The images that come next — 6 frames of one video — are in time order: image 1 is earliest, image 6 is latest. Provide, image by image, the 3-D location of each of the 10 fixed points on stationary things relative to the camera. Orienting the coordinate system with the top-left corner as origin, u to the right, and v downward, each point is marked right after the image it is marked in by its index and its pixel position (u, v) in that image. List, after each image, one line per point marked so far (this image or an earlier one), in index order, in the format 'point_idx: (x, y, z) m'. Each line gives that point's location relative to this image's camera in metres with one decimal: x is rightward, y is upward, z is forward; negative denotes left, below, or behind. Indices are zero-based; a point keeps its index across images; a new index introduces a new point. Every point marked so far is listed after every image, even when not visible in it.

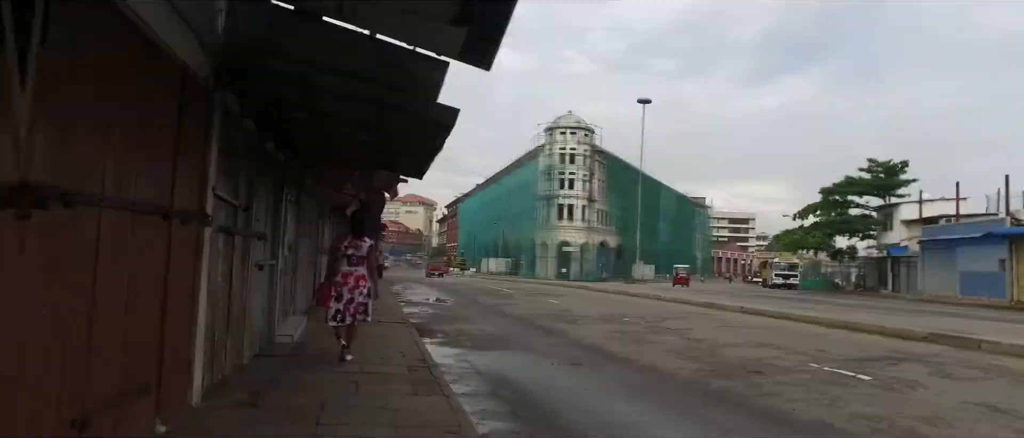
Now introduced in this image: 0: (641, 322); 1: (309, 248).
0: (+3.1, -2.4, +15.7) m
1: (-4.0, -0.5, +13.3) m
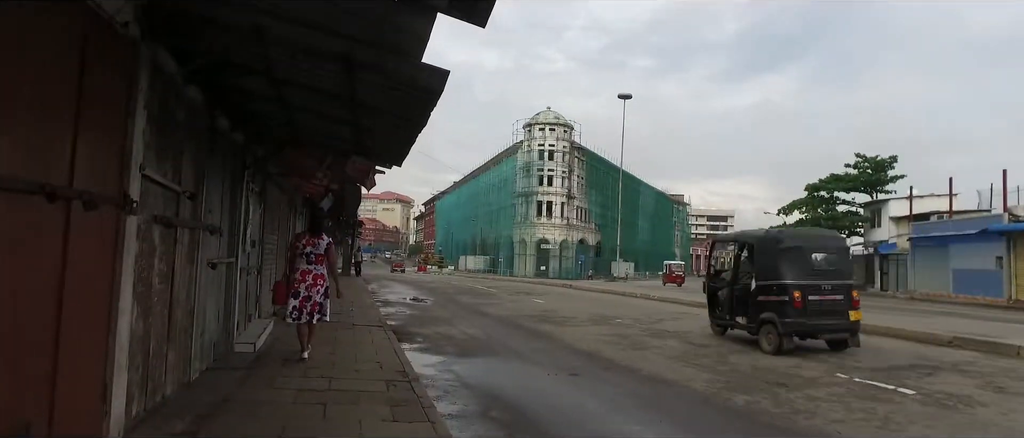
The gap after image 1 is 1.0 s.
0: (+2.7, -2.3, +14.8) m
1: (-4.3, -0.4, +12.1) m
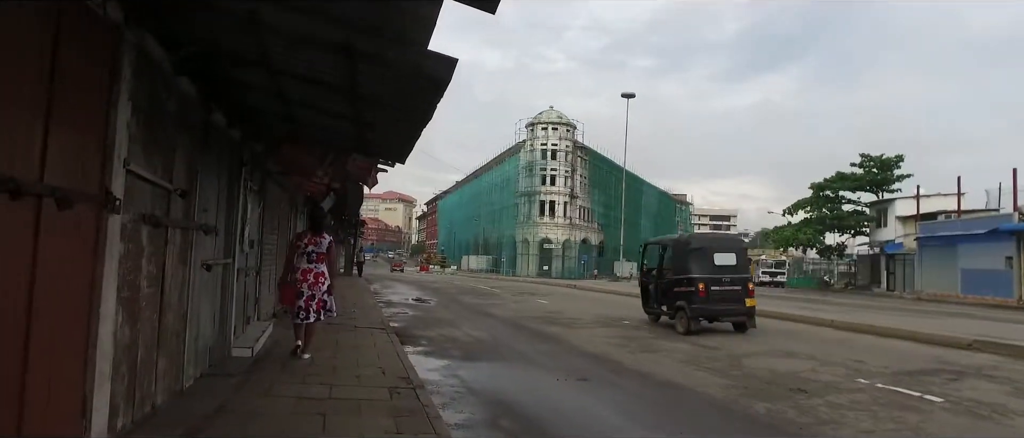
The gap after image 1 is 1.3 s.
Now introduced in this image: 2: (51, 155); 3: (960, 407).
0: (+2.8, -2.3, +14.5) m
1: (-4.2, -0.4, +11.9) m
2: (-2.1, +0.3, +3.0) m
3: (+4.4, -1.9, +6.6) m
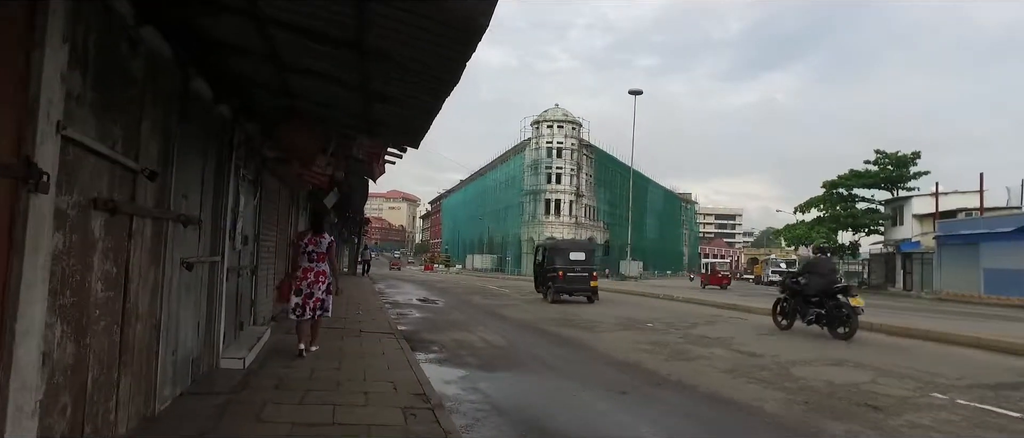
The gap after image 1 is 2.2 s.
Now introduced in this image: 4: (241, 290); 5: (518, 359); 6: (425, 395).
0: (+3.2, -2.2, +13.5) m
1: (-3.9, -0.3, +10.9) m
2: (-1.8, +0.4, +2.1) m
3: (+4.7, -1.8, +5.6) m
4: (-3.1, -0.8, +7.6) m
5: (+0.1, -2.0, +9.3) m
6: (-0.8, -1.6, +5.9) m
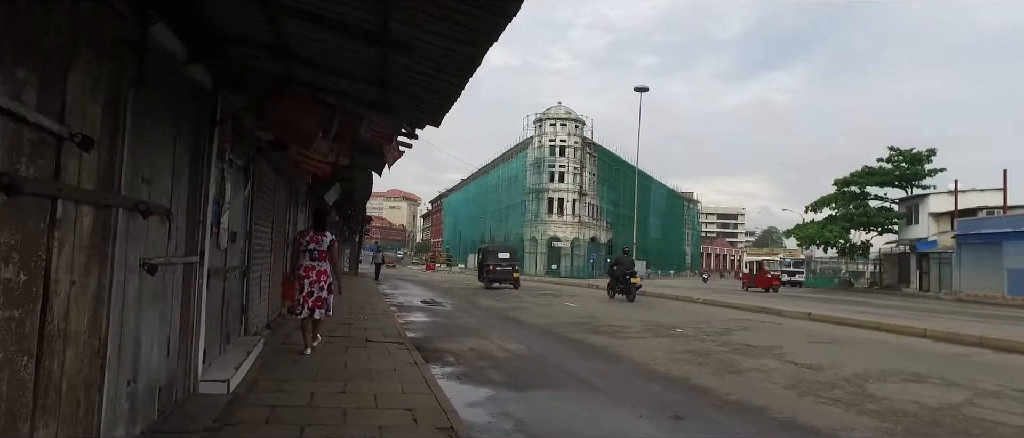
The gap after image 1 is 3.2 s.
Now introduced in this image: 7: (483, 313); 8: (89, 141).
0: (+3.5, -2.2, +12.4) m
1: (-3.5, -0.3, +9.8) m
2: (-1.5, +0.4, +0.9) m
3: (+5.1, -1.7, +4.5) m
4: (-2.8, -0.7, +6.4) m
5: (+0.4, -1.9, +8.1) m
6: (-0.4, -1.5, +4.8) m
7: (-0.7, -2.4, +16.7) m
8: (-1.9, +0.3, +3.0) m
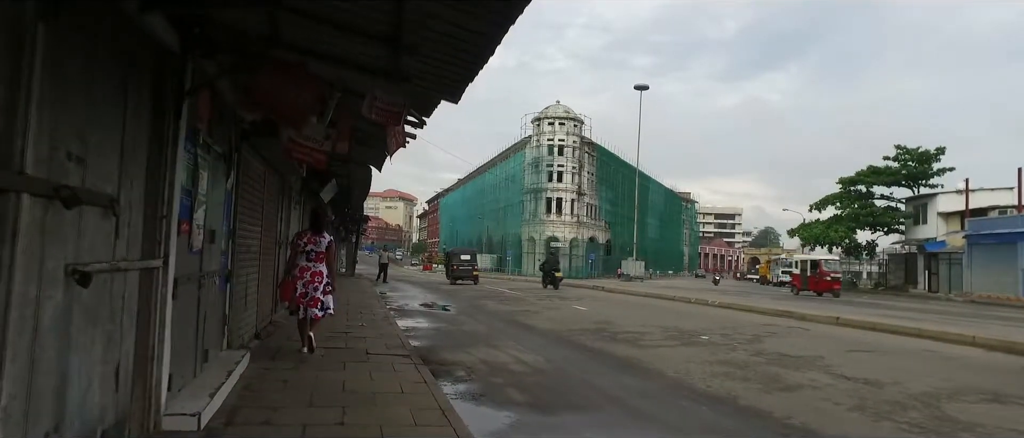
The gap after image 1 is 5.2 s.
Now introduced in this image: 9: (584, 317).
0: (+3.7, -2.1, +11.4) m
1: (-3.3, -0.2, +8.7) m
2: (-1.2, +0.5, -0.1) m
3: (+5.3, -1.7, +3.5) m
4: (-2.5, -0.7, +5.4) m
5: (+0.7, -1.9, +7.1) m
6: (-0.2, -1.5, +3.8) m
7: (-0.5, -2.3, +15.6) m
8: (-1.7, +0.4, +2.0) m
9: (+1.9, -2.3, +15.7) m
